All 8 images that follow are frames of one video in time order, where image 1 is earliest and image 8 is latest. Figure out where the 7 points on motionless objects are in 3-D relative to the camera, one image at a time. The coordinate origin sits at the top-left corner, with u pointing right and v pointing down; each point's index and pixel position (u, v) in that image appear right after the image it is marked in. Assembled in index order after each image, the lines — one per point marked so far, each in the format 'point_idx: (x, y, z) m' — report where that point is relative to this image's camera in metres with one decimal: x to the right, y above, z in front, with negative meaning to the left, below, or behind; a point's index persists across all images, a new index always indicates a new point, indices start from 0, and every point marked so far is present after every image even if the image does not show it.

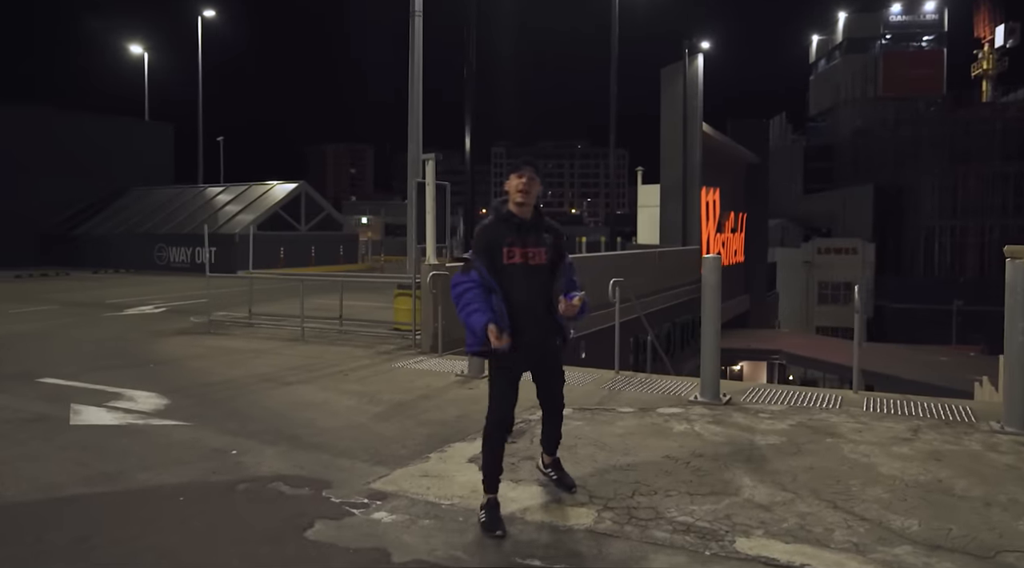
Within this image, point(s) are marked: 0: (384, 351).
0: (-1.9, -1.0, +9.9) m
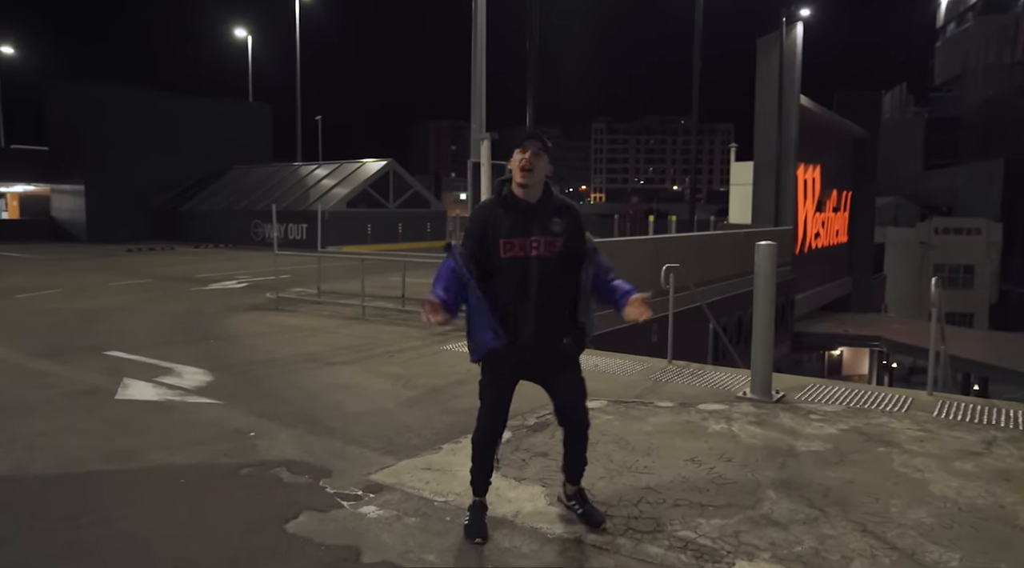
0: (-1.1, -0.7, +9.9) m
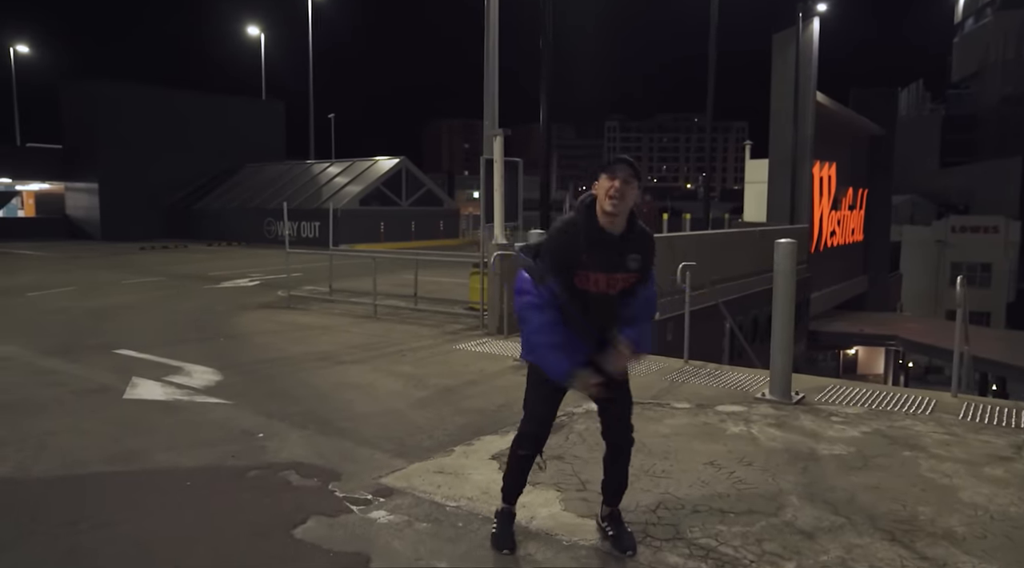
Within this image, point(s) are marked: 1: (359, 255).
0: (-0.9, -0.7, +9.8) m
1: (-3.0, +0.6, +13.5) m
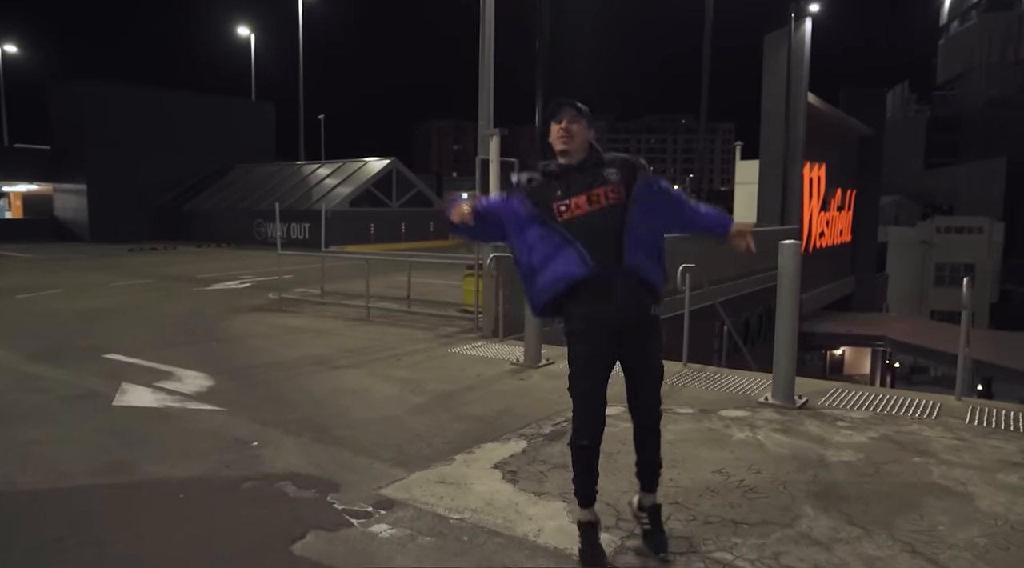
0: (-1.0, -0.7, +9.7) m
1: (-3.1, +0.5, +13.3) m
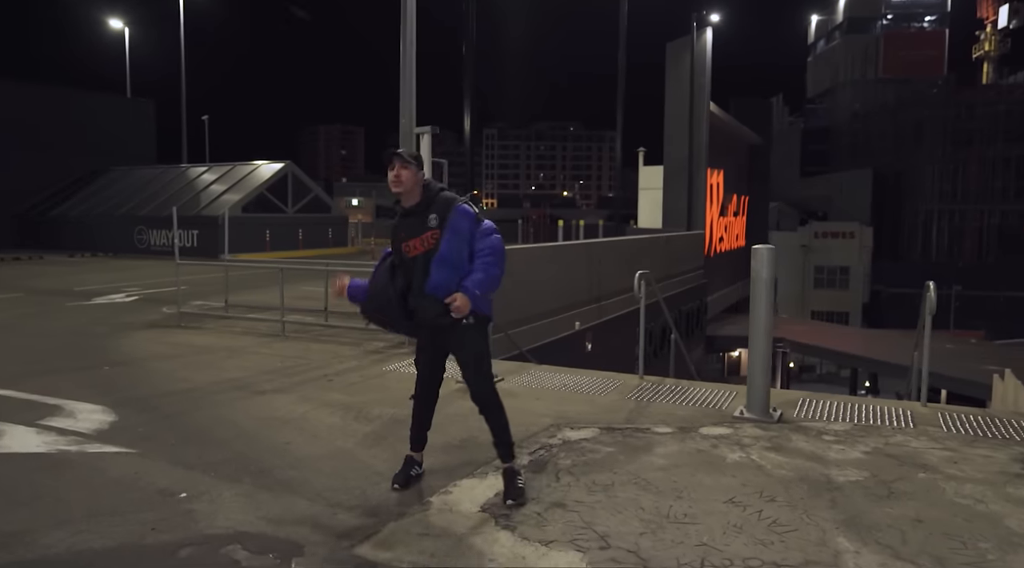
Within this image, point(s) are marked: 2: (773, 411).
0: (-1.8, -0.9, +8.9) m
1: (-4.5, +0.3, +12.2) m
2: (+2.1, -1.0, +5.5) m
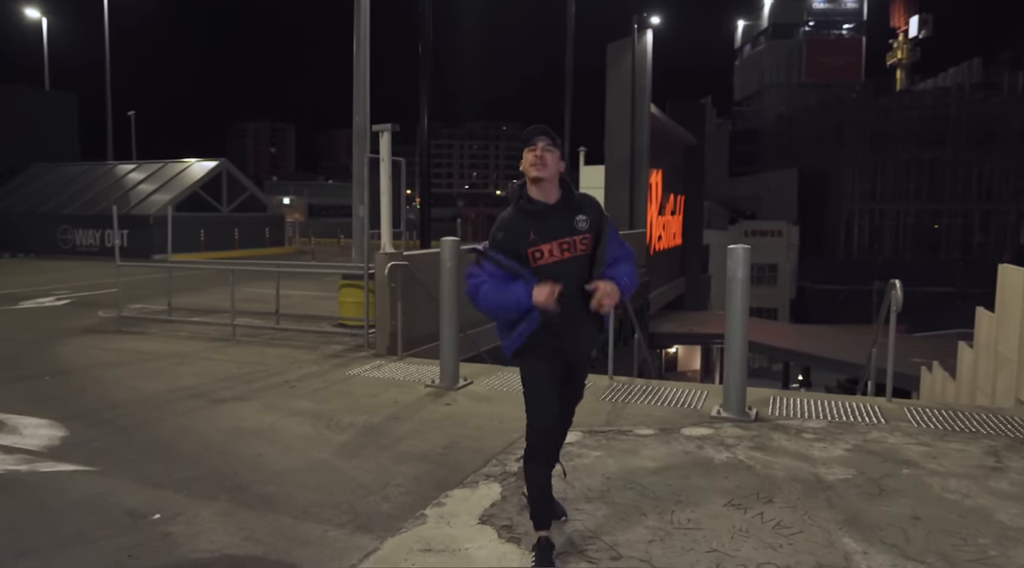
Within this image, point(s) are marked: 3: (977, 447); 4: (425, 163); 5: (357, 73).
0: (-2.2, -0.9, +8.6) m
1: (-5.2, +0.3, +11.7) m
2: (+1.9, -1.0, +5.5) m
3: (+3.1, -1.1, +4.6) m
4: (-1.6, +2.3, +12.9) m
5: (-2.2, +3.0, +9.9) m
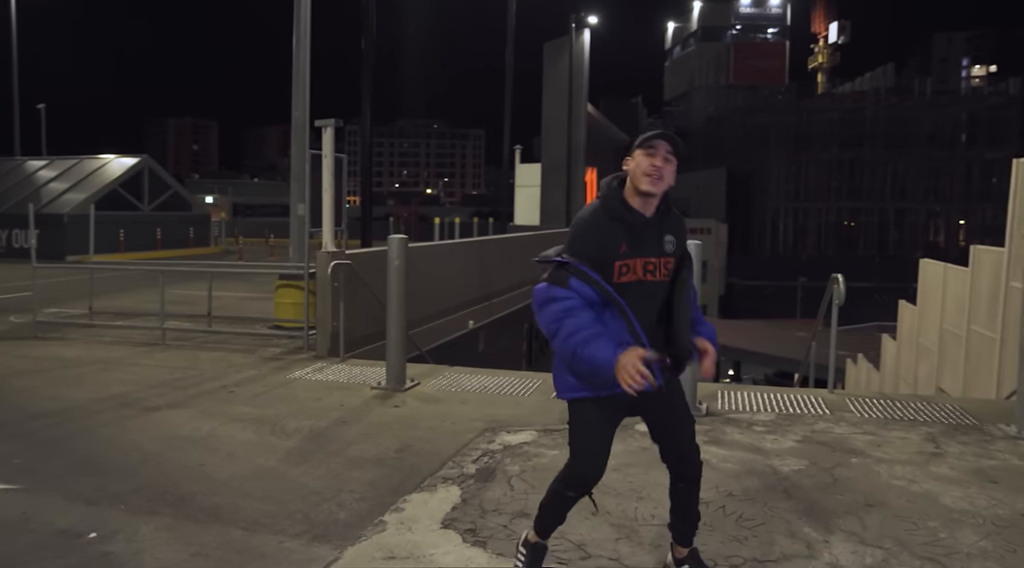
0: (-2.9, -0.9, +8.3) m
1: (-6.2, +0.3, +11.1) m
2: (+1.5, -1.0, +5.6) m
3: (+2.8, -1.0, +4.8) m
4: (-2.7, +2.3, +12.6) m
5: (-3.0, +3.0, +9.6) m
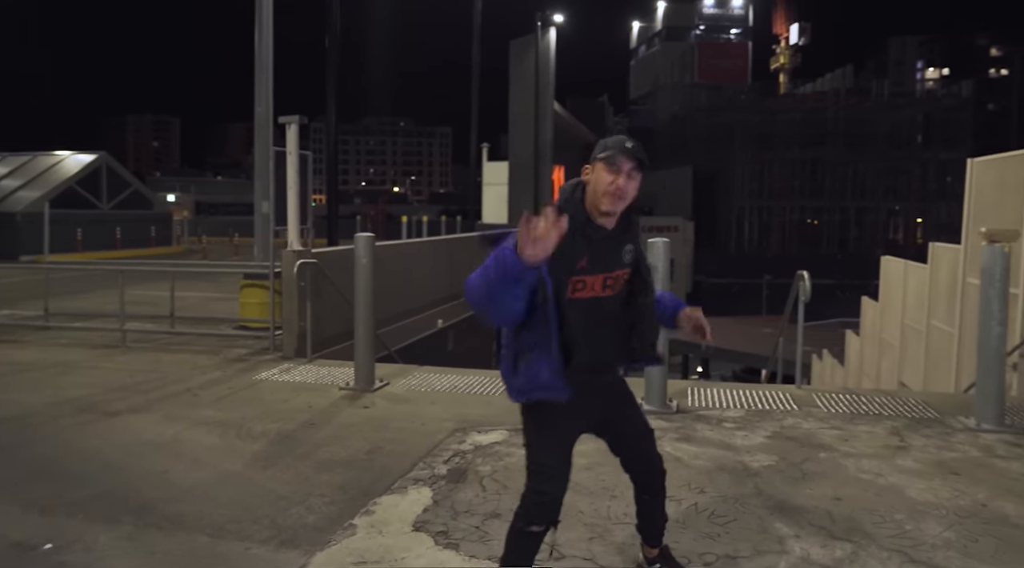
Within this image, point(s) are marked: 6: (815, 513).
0: (-3.3, -0.9, +8.1) m
1: (-6.7, +0.3, +10.8) m
2: (+1.3, -1.0, +5.7) m
3: (+2.6, -1.0, +4.9) m
4: (-3.3, +2.3, +12.4) m
5: (-3.4, +3.0, +9.4) m
6: (+1.5, -1.2, +3.5) m
